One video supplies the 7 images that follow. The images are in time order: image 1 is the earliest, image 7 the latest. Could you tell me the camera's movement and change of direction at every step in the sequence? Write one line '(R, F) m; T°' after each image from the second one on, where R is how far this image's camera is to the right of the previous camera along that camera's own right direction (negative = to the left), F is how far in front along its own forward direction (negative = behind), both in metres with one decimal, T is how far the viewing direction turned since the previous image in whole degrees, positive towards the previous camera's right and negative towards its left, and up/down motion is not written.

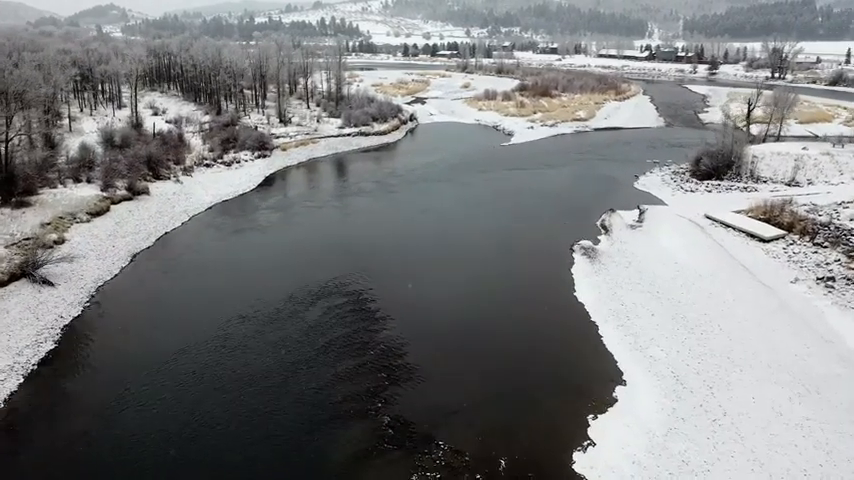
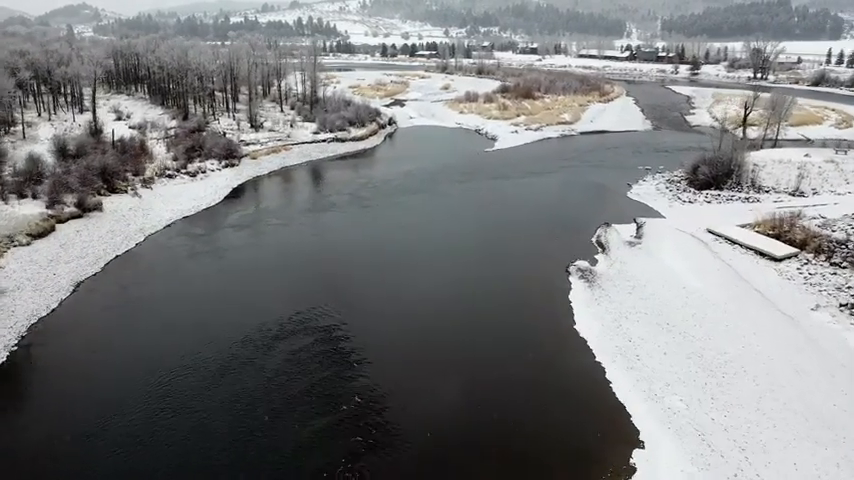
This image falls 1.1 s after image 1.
(0.0, +2.0) m; +2°
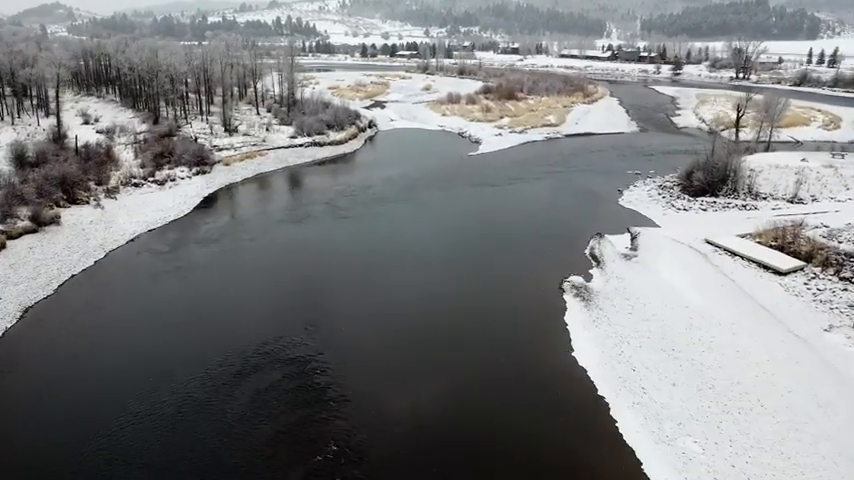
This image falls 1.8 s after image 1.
(0.0, +1.3) m; +1°
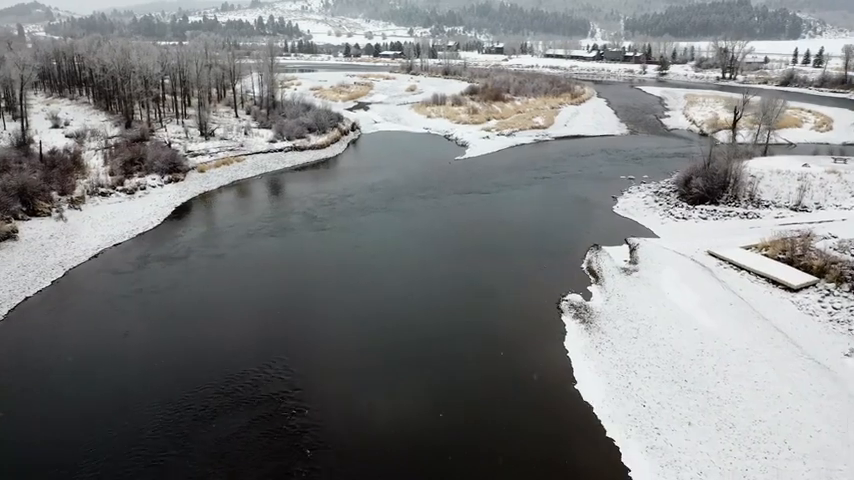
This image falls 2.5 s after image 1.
(0.0, +1.3) m; +1°
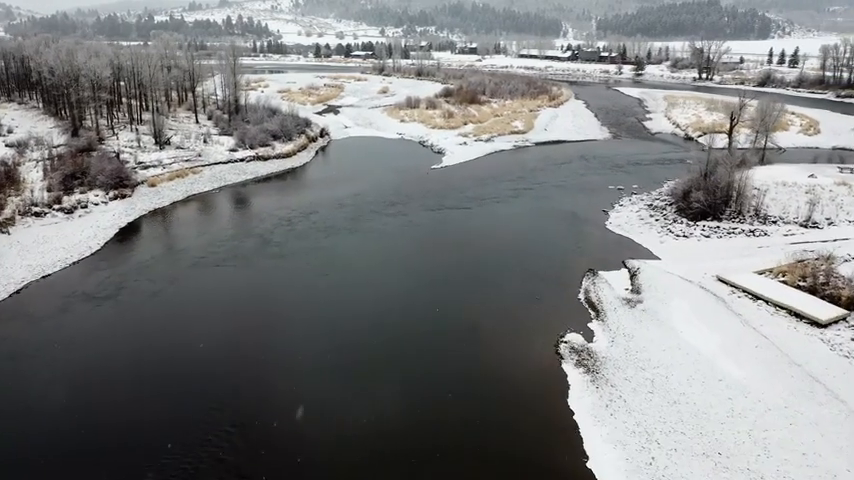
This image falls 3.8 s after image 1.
(0.0, +2.3) m; +2°
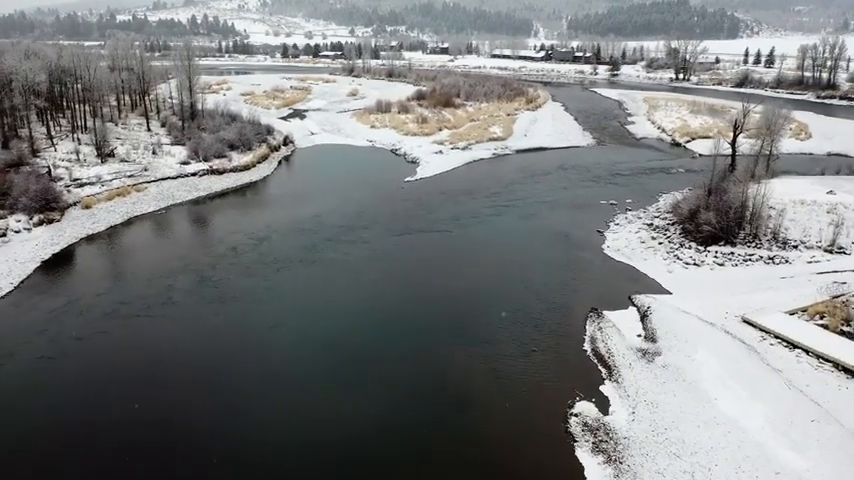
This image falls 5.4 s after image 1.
(0.0, +2.8) m; +2°
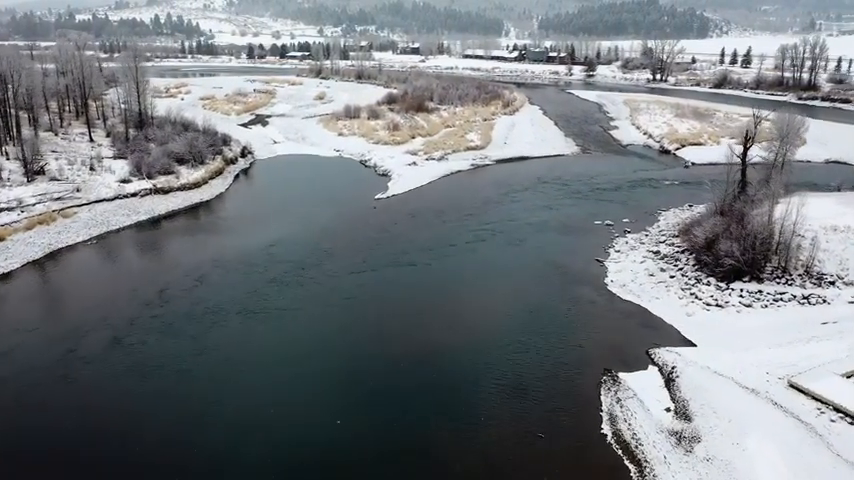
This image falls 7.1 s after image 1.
(0.0, +3.0) m; +2°
